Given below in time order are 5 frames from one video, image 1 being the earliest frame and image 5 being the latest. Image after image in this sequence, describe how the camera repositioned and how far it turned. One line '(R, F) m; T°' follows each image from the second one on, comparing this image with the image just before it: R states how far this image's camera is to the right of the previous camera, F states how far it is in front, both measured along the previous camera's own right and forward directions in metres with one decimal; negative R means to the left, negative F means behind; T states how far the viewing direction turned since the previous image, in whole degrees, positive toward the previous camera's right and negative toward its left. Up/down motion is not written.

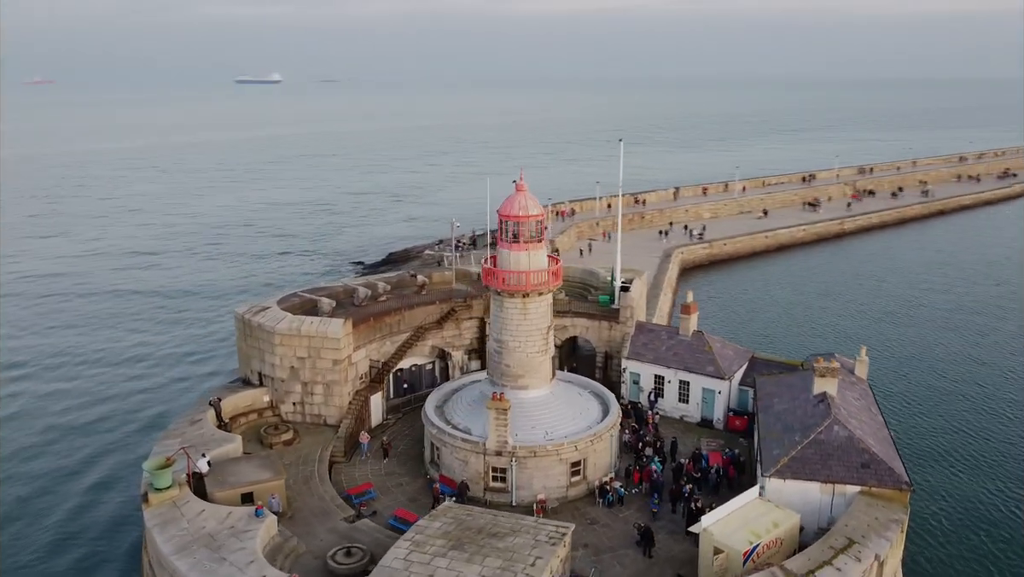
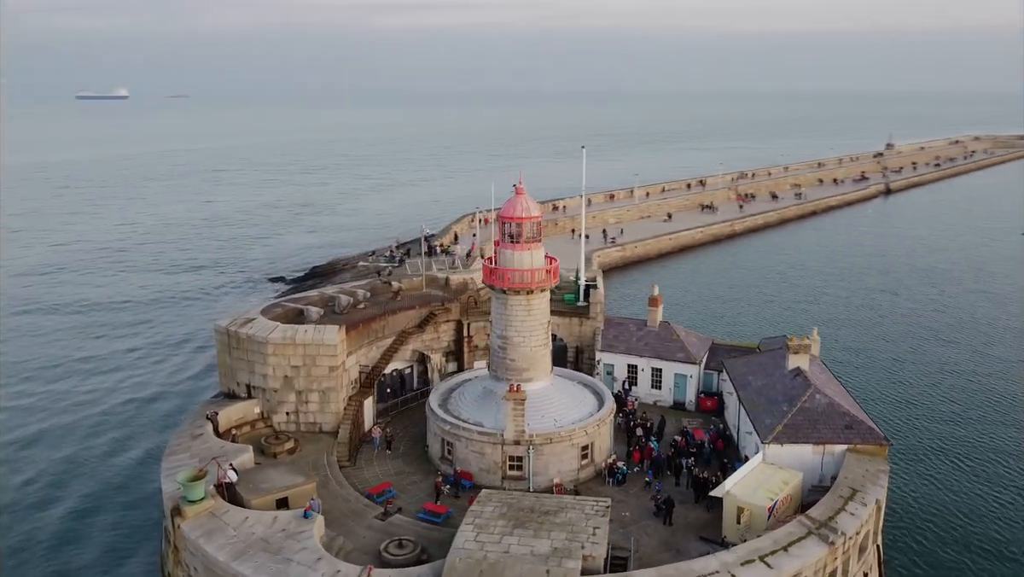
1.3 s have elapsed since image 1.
(-3.9, -0.9) m; +9°
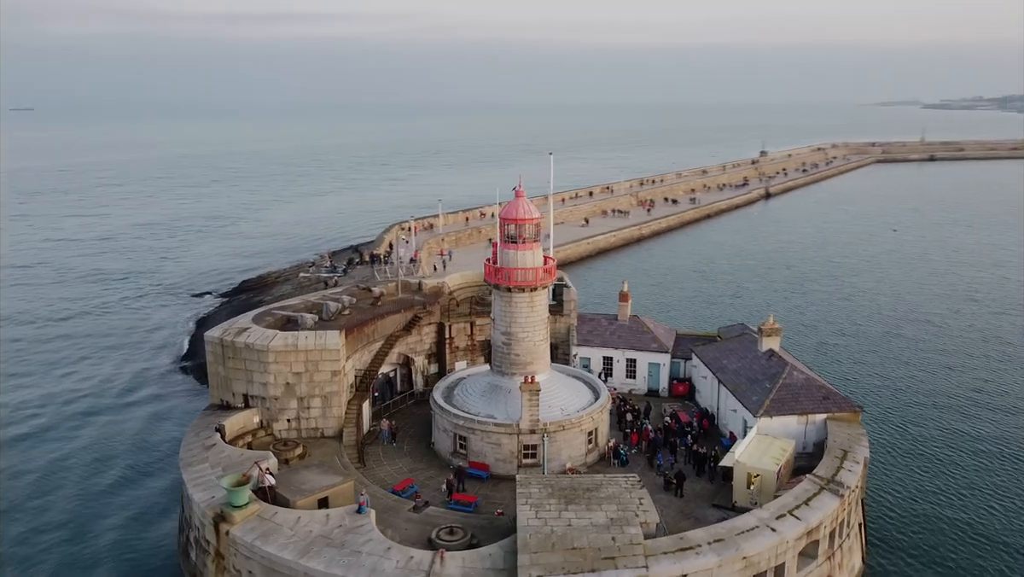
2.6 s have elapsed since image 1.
(-3.9, -0.9) m; +9°
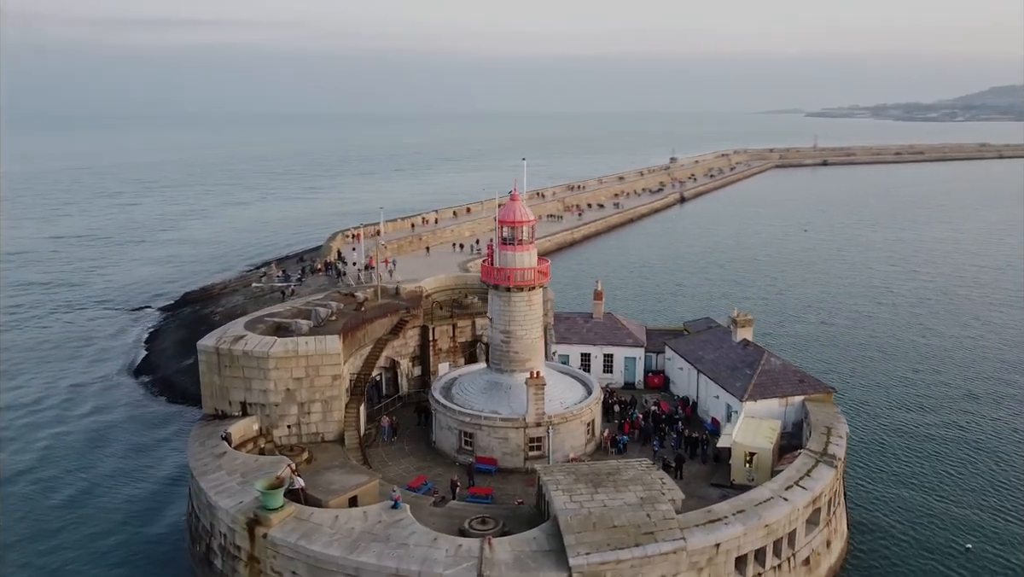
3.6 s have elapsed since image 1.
(-3.0, -0.8) m; +7°
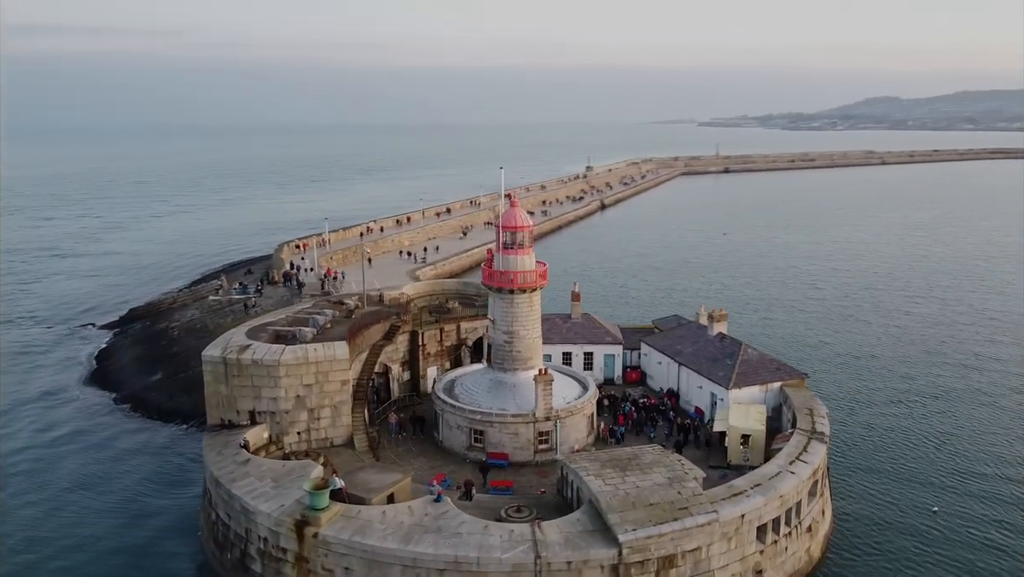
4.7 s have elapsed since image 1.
(-3.3, -1.0) m; +7°
